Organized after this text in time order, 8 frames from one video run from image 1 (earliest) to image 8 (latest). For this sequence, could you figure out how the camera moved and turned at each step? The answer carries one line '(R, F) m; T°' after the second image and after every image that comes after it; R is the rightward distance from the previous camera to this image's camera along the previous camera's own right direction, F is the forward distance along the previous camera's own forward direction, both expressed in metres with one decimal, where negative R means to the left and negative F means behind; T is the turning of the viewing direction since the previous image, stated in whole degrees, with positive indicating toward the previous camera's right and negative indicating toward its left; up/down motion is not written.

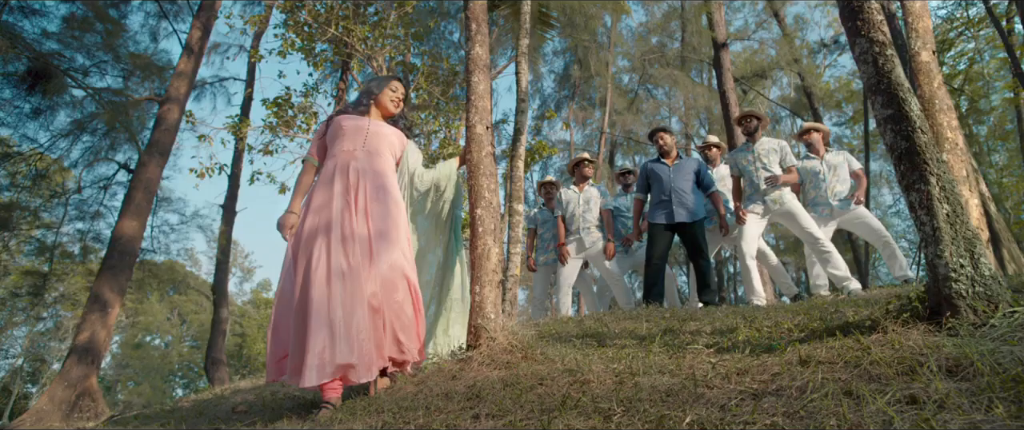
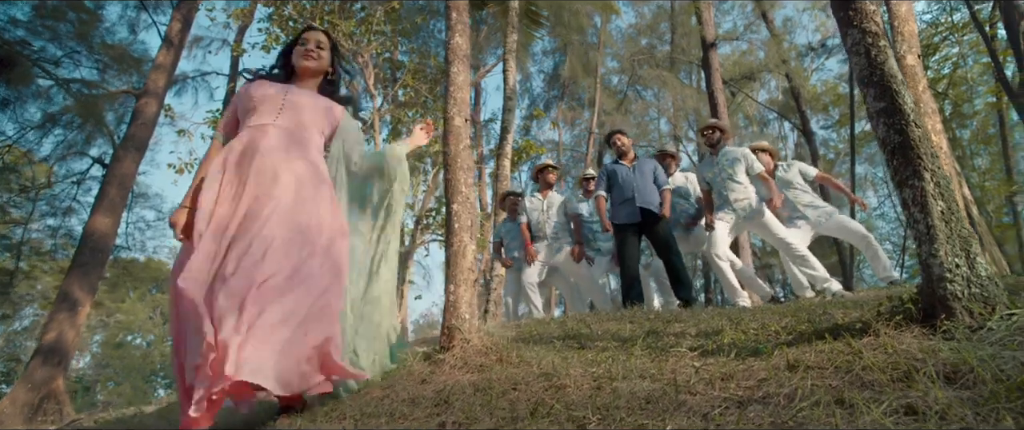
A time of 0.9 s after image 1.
(+0.1, +0.2) m; +1°
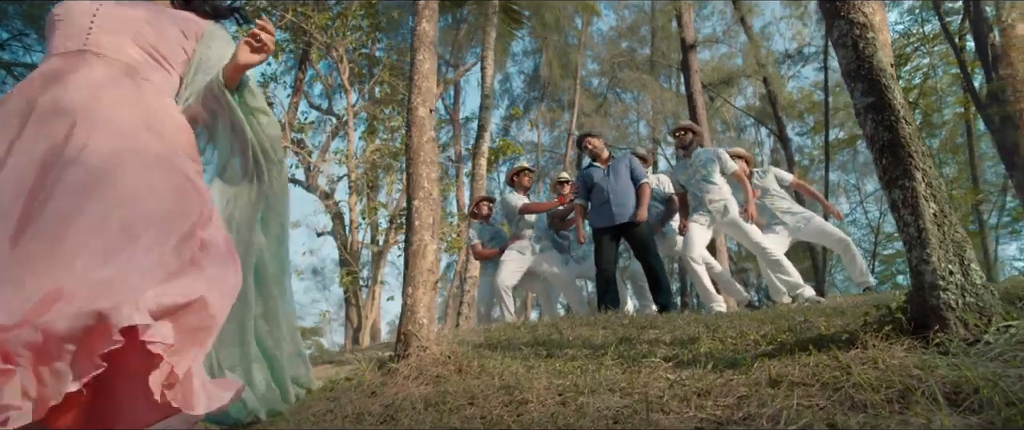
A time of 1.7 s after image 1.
(+0.1, +0.3) m; +2°
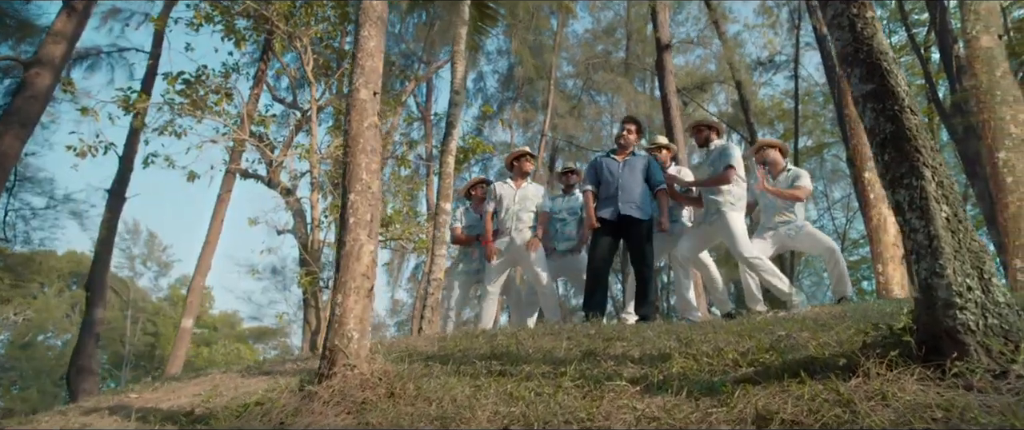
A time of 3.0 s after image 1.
(+0.2, +0.5) m; +3°
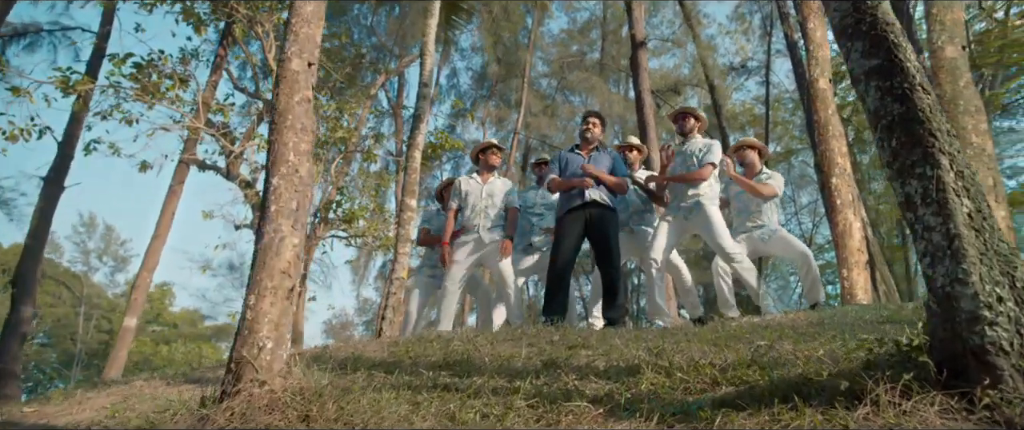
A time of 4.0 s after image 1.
(+0.1, +0.5) m; +3°
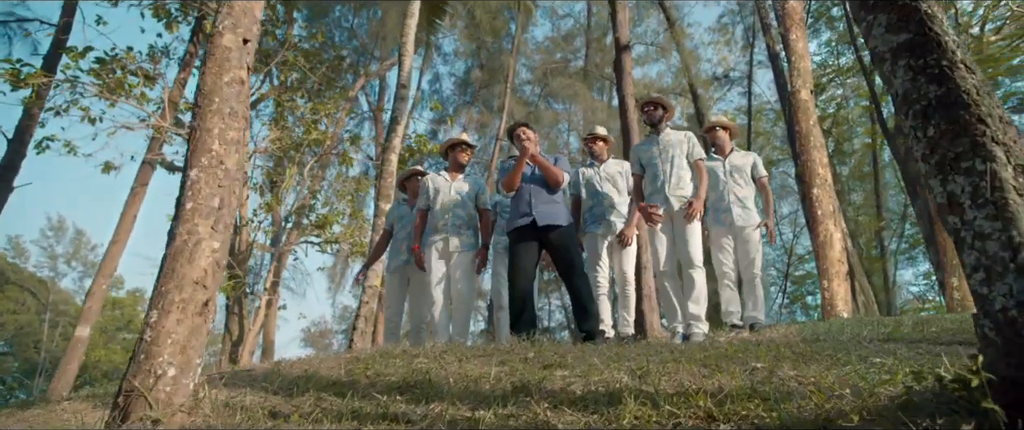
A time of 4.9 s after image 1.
(+0.1, +0.4) m; +2°
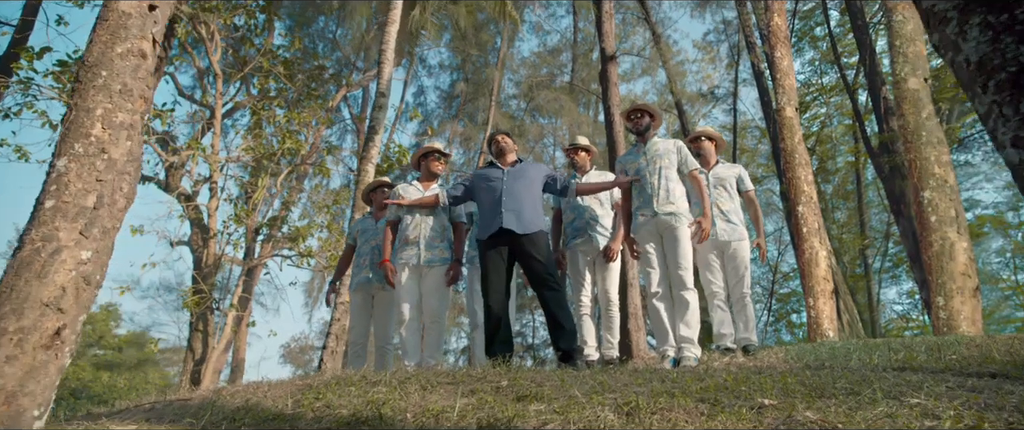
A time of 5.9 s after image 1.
(+0.1, +0.5) m; +1°
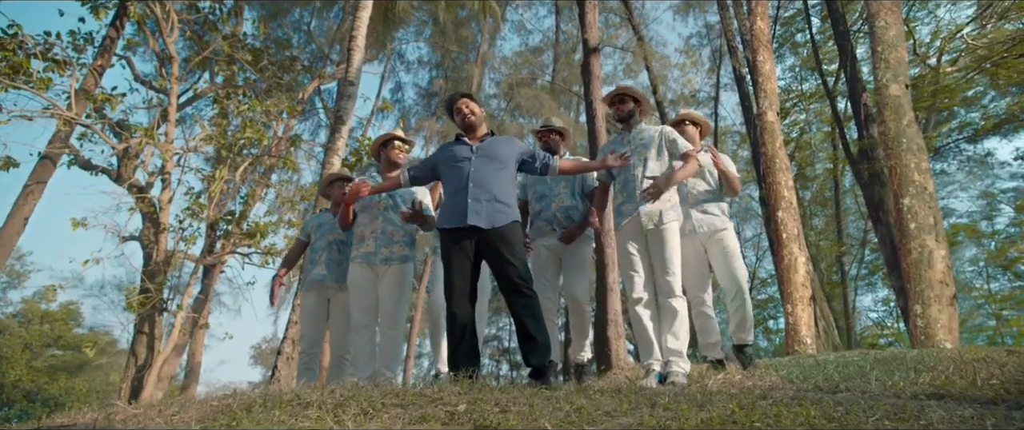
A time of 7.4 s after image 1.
(+0.1, +0.8) m; +2°
